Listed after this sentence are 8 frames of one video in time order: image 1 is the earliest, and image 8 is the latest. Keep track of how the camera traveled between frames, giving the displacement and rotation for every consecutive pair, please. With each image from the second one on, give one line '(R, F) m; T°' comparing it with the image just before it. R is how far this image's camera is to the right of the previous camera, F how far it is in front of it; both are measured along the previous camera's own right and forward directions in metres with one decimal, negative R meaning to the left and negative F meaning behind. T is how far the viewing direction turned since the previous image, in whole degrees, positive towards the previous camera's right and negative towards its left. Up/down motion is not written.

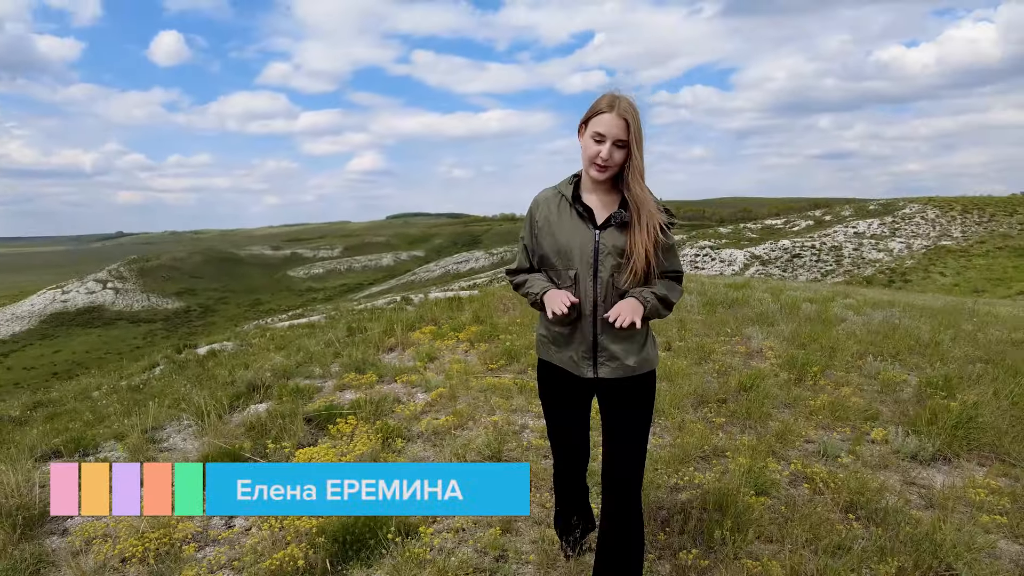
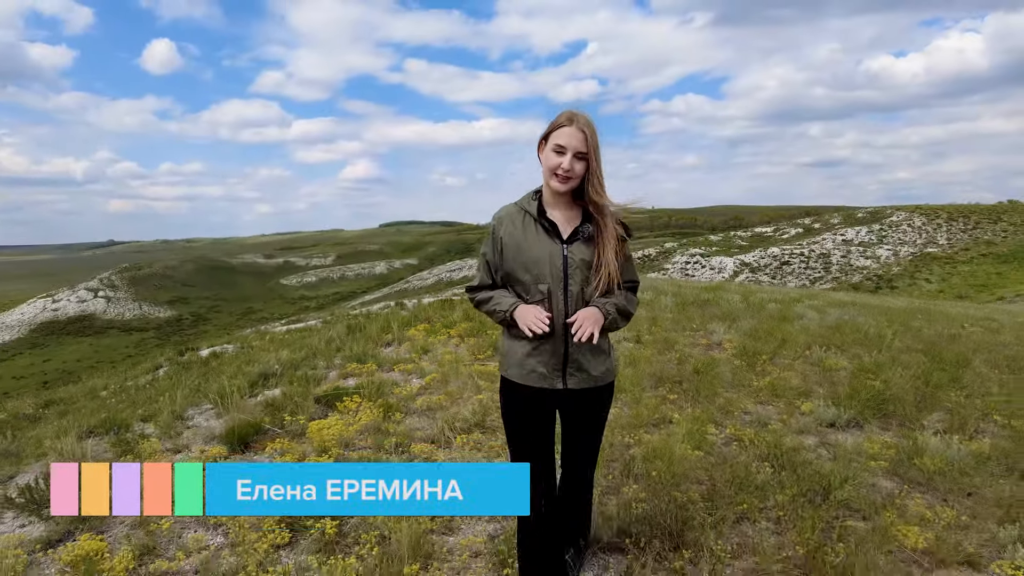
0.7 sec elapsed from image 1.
(+0.1, -0.9) m; +1°
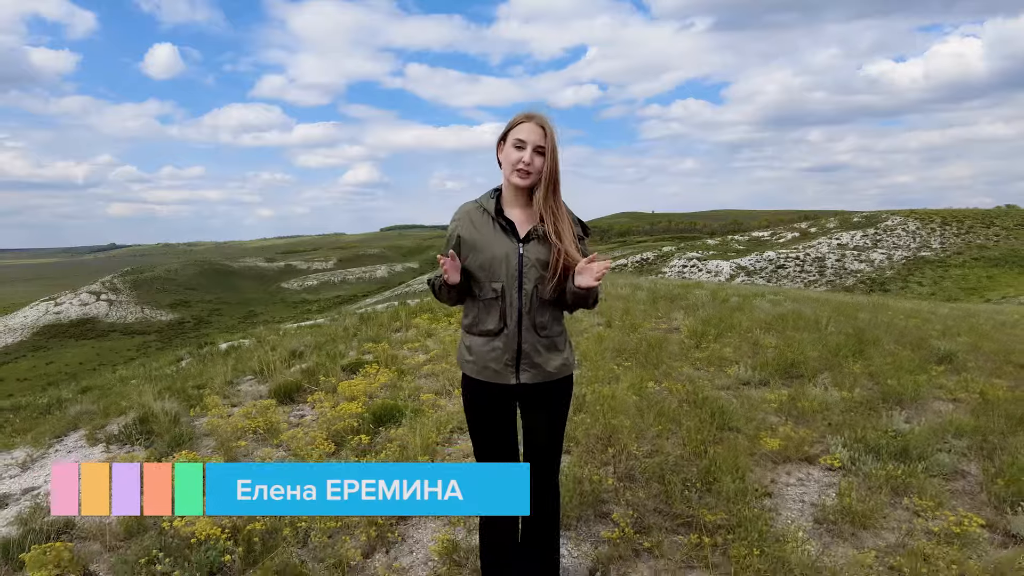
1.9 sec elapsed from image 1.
(+0.2, -1.6) m; 0°
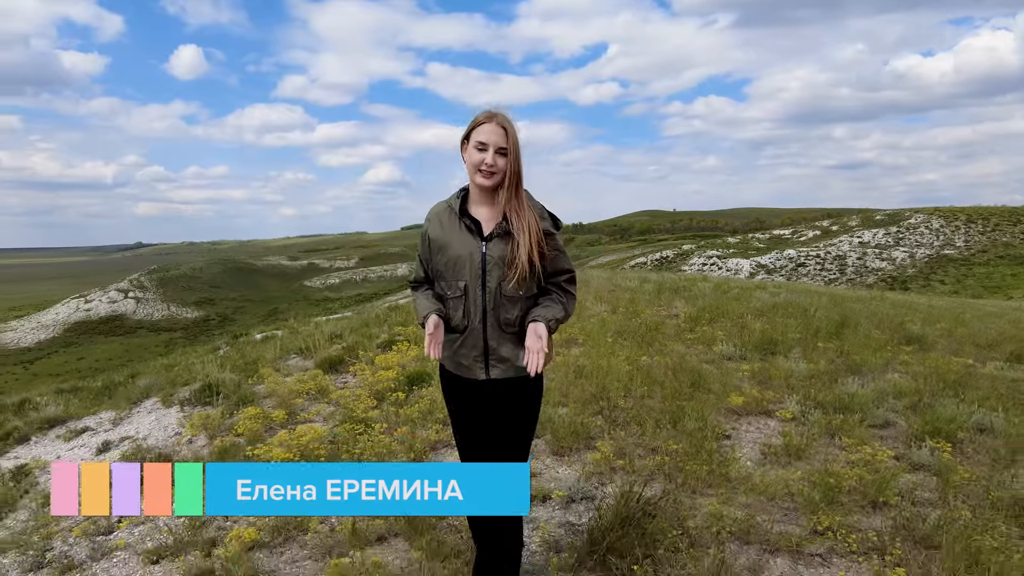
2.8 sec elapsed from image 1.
(+0.1, -1.2) m; -2°
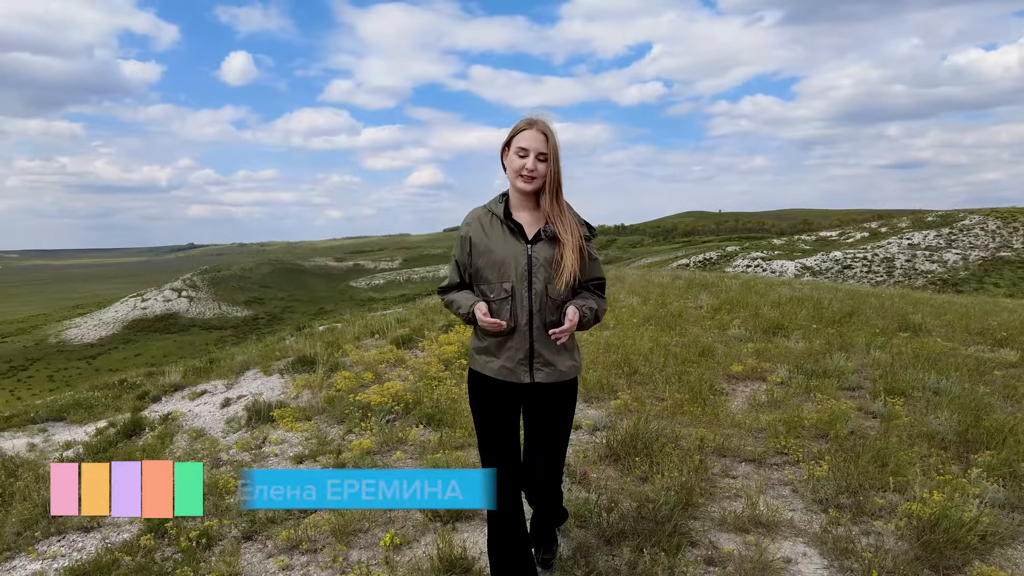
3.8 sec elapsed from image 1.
(0.0, -1.6) m; -4°
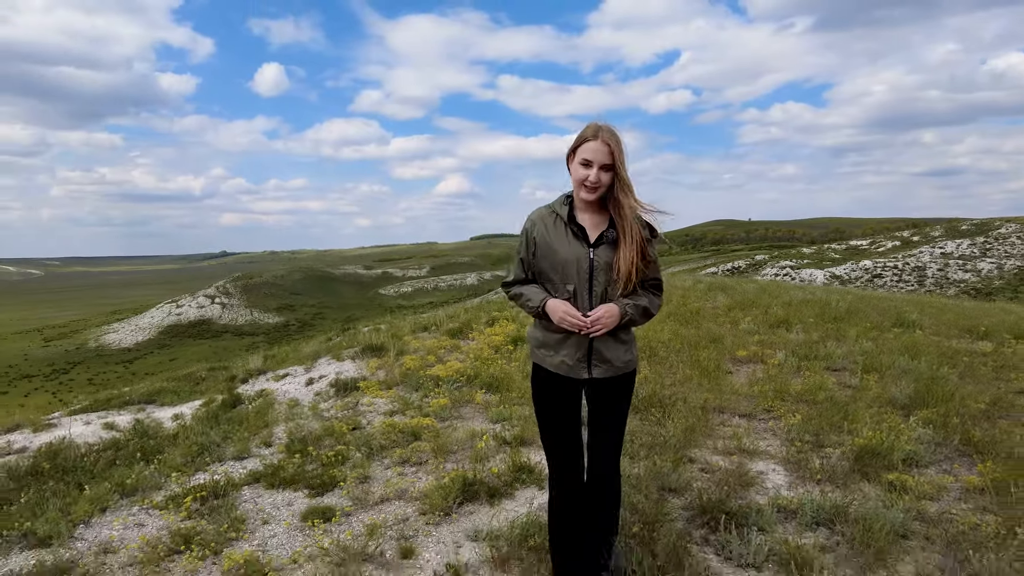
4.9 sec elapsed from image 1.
(-0.2, -1.6) m; -2°
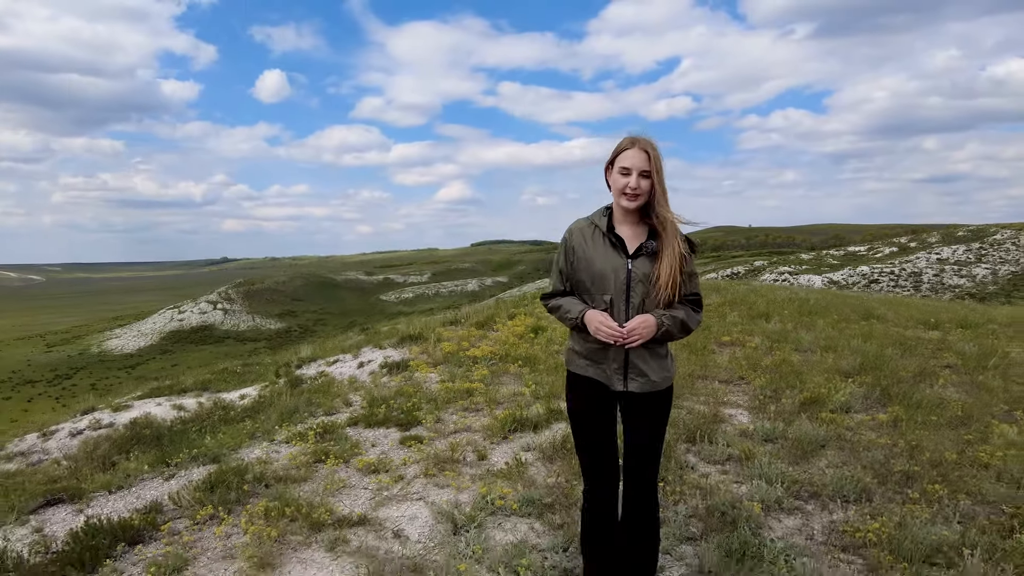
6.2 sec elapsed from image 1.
(-0.4, -1.9) m; 0°
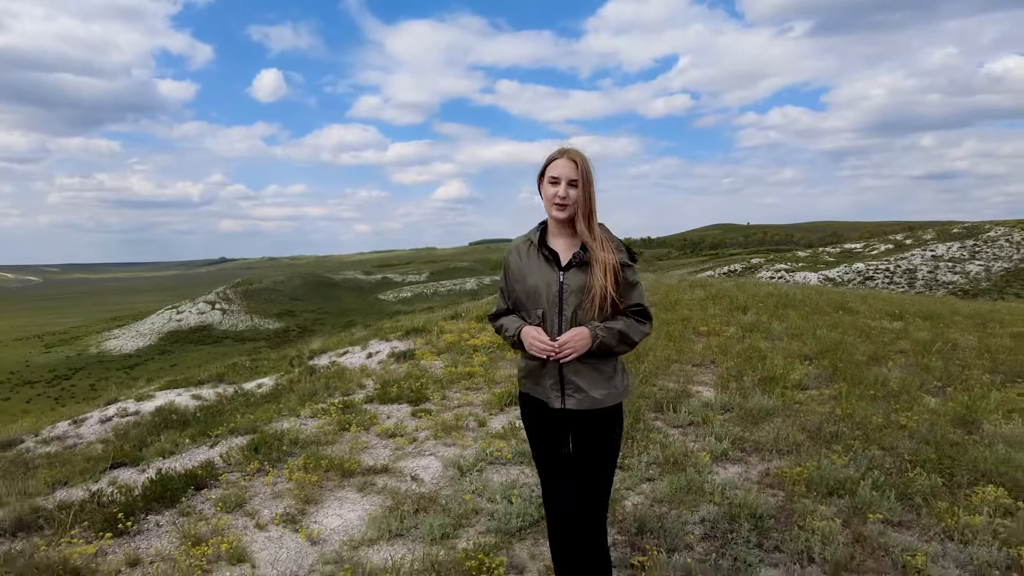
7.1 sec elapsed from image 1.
(0.0, -1.1) m; 0°
